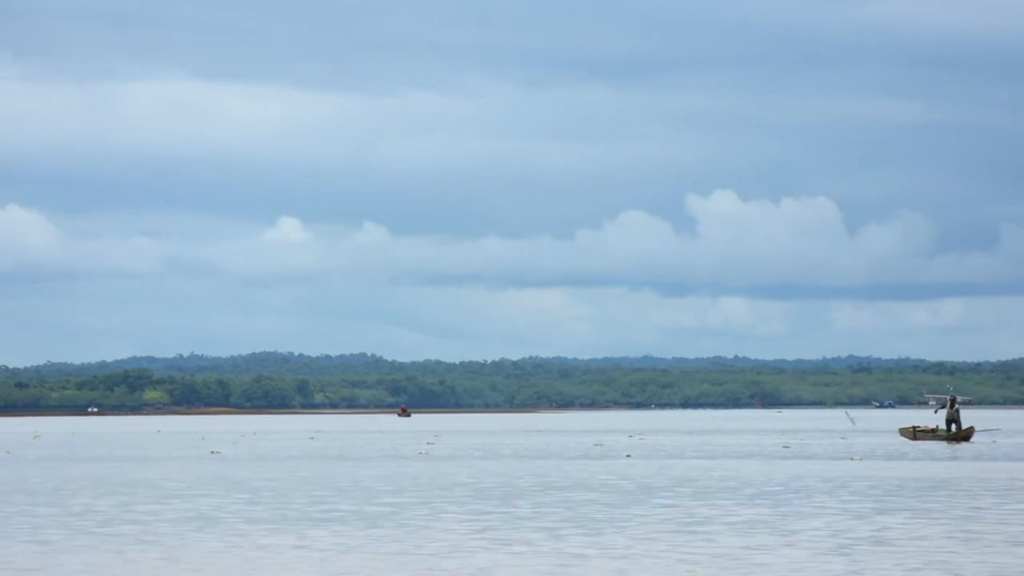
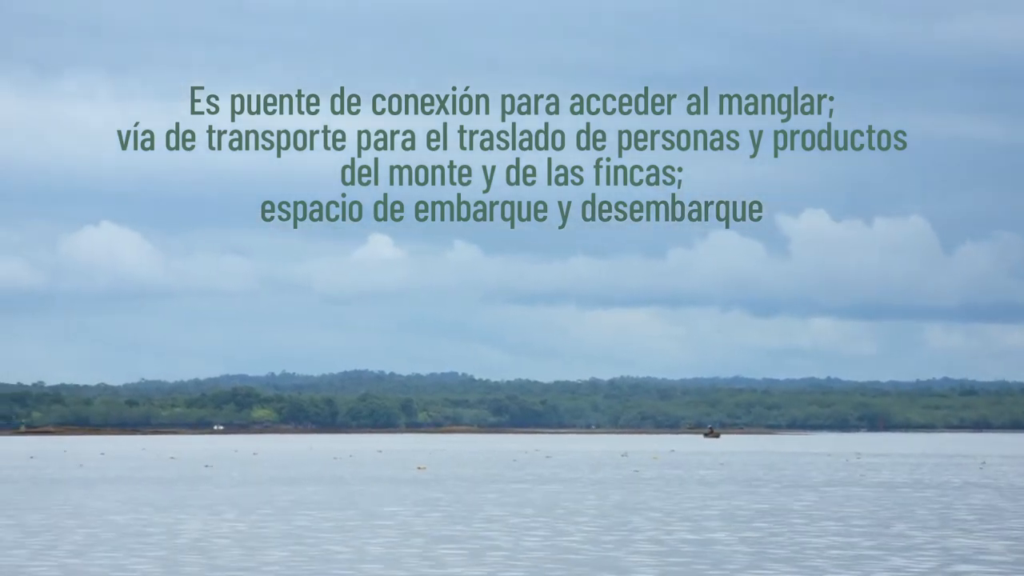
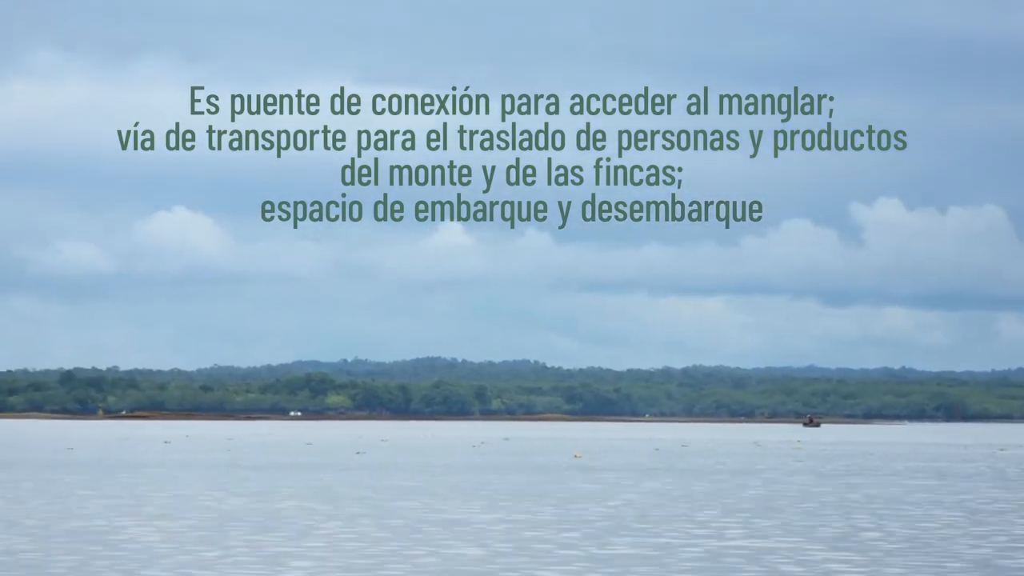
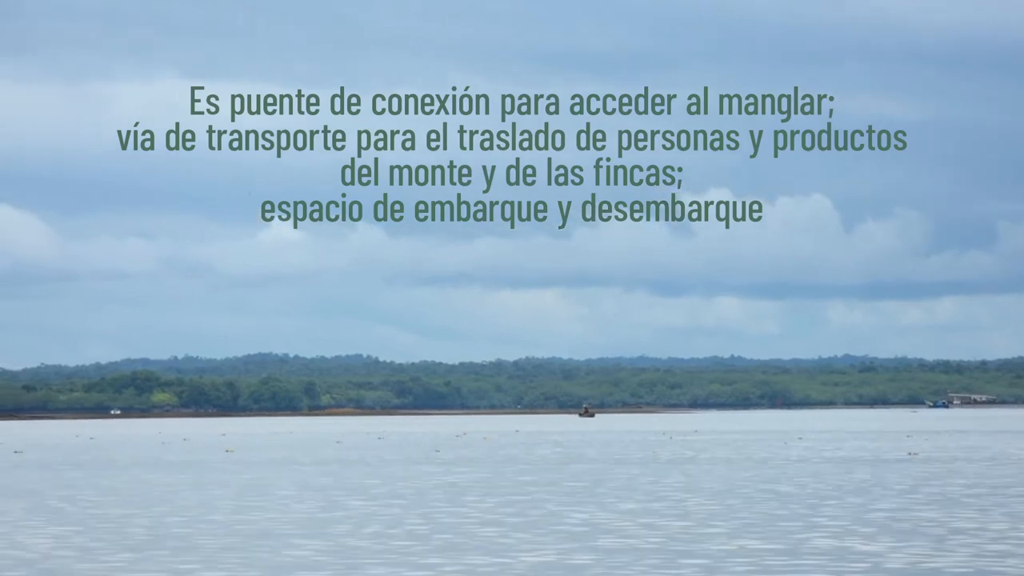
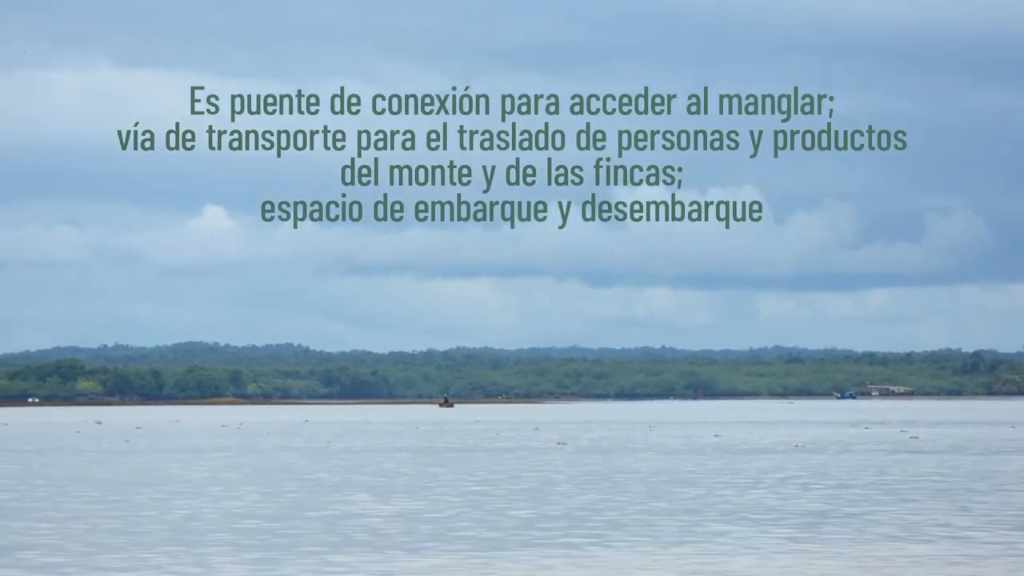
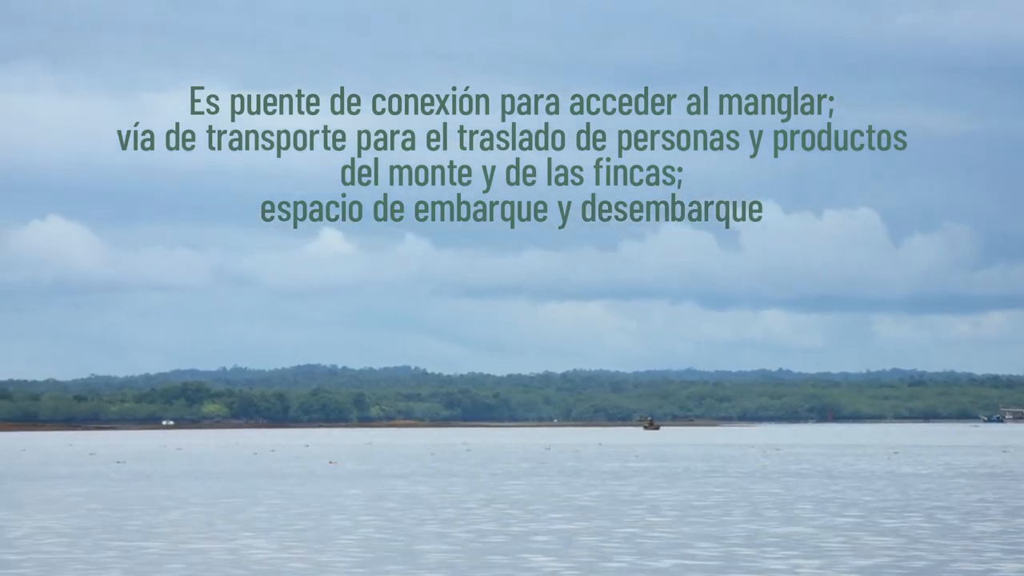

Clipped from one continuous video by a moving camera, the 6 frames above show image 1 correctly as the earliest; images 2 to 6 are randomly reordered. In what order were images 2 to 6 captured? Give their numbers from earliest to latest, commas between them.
5, 4, 6, 2, 3
